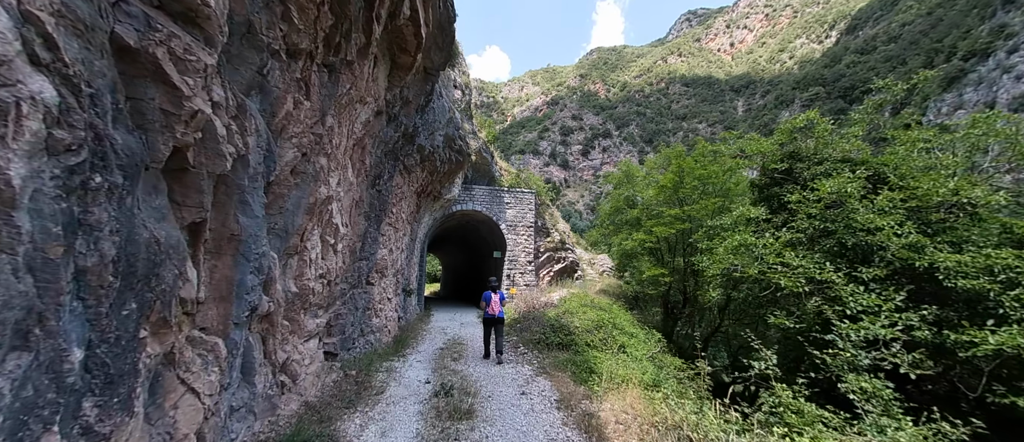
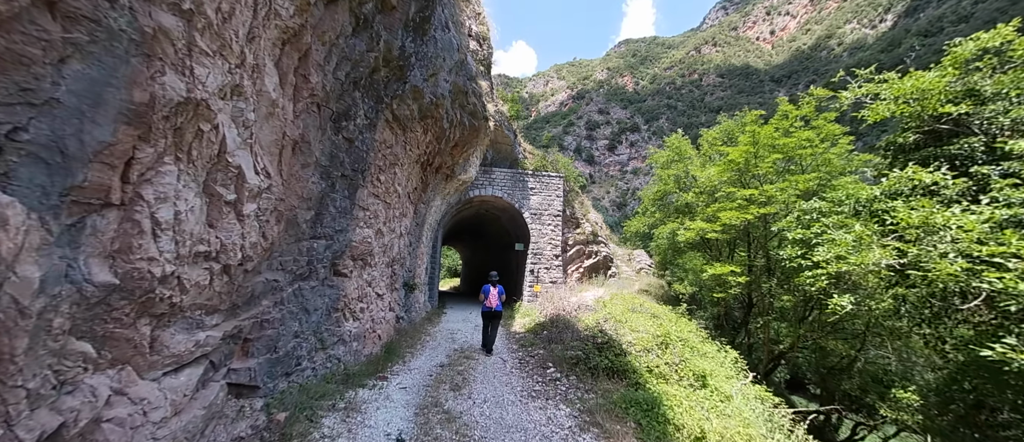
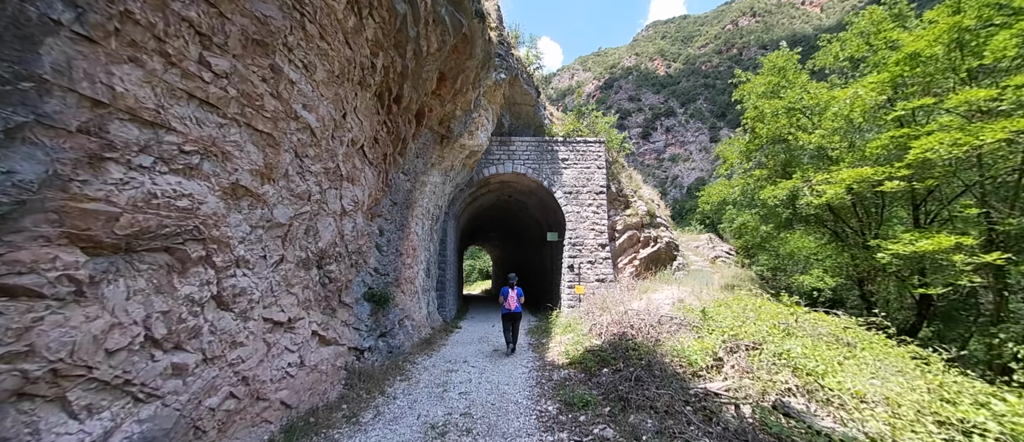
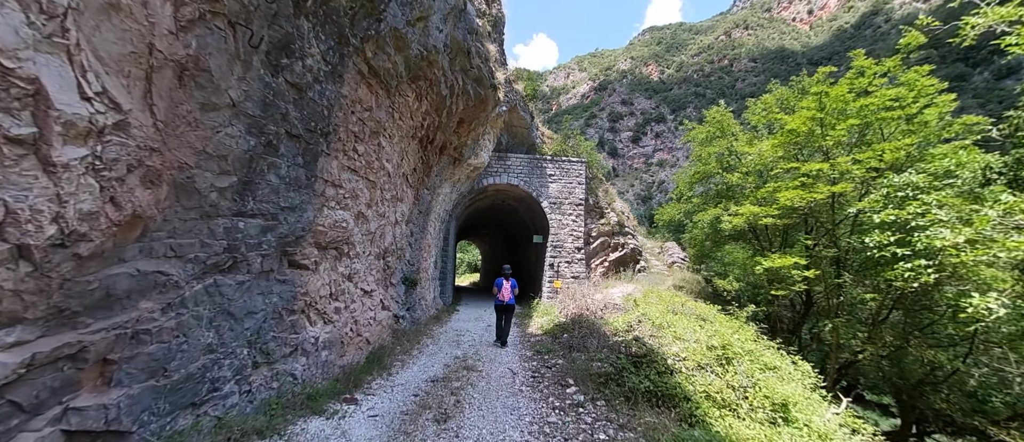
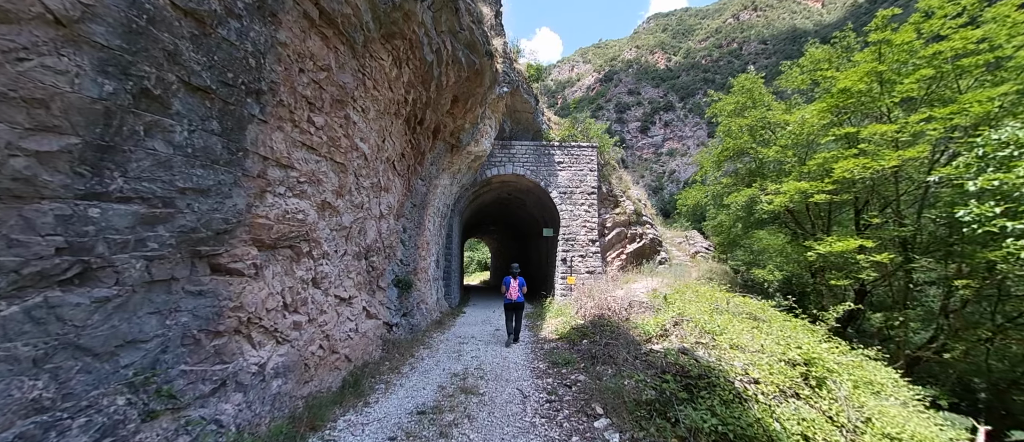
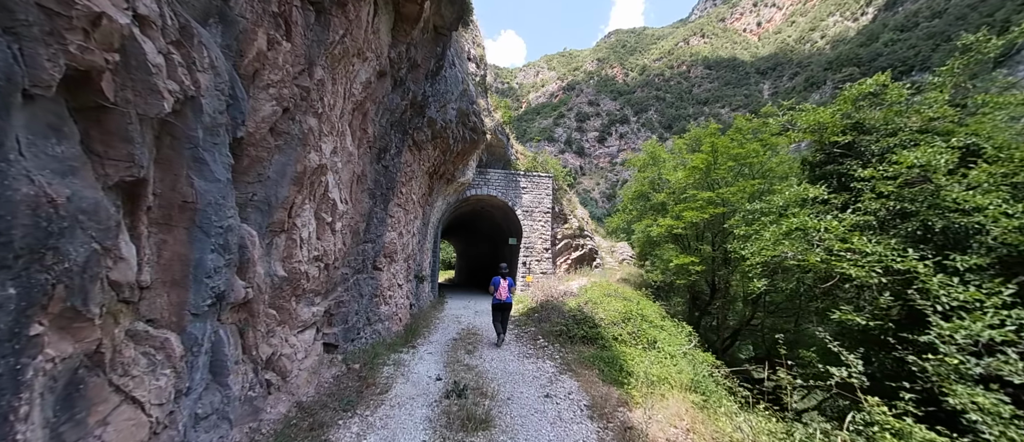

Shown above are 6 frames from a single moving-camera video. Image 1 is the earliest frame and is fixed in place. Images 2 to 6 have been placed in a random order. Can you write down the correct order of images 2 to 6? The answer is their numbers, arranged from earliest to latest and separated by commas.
6, 2, 4, 5, 3
